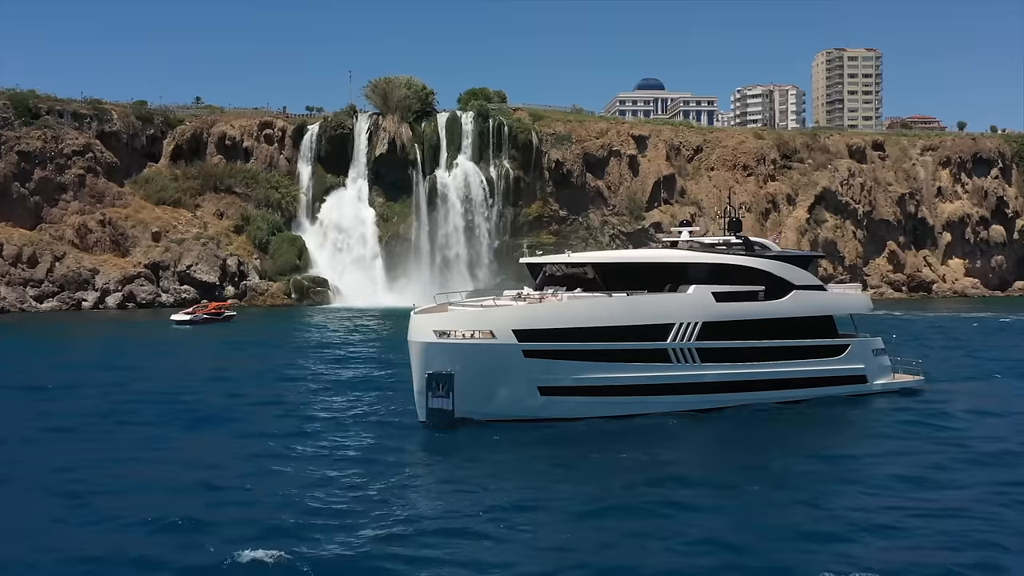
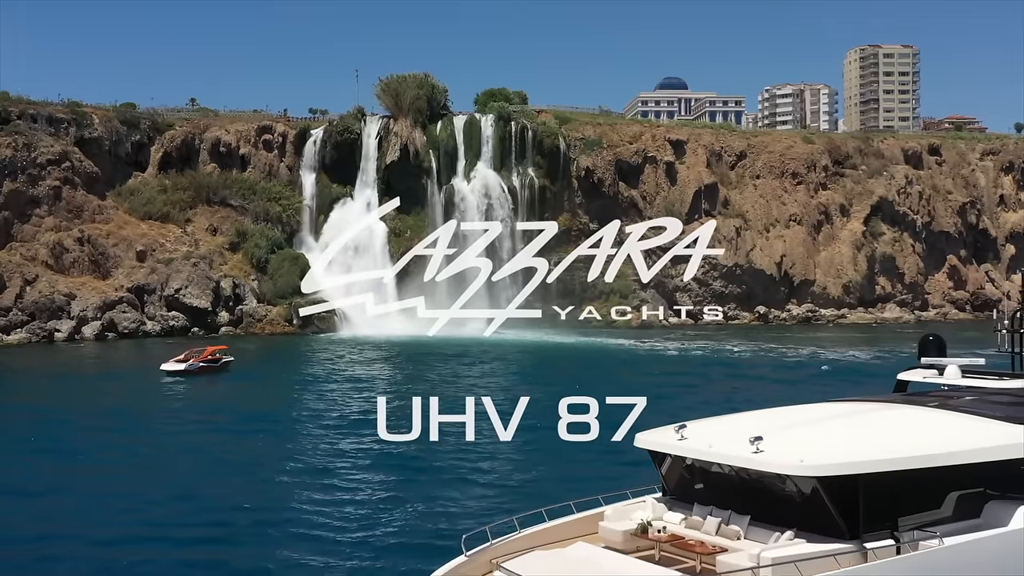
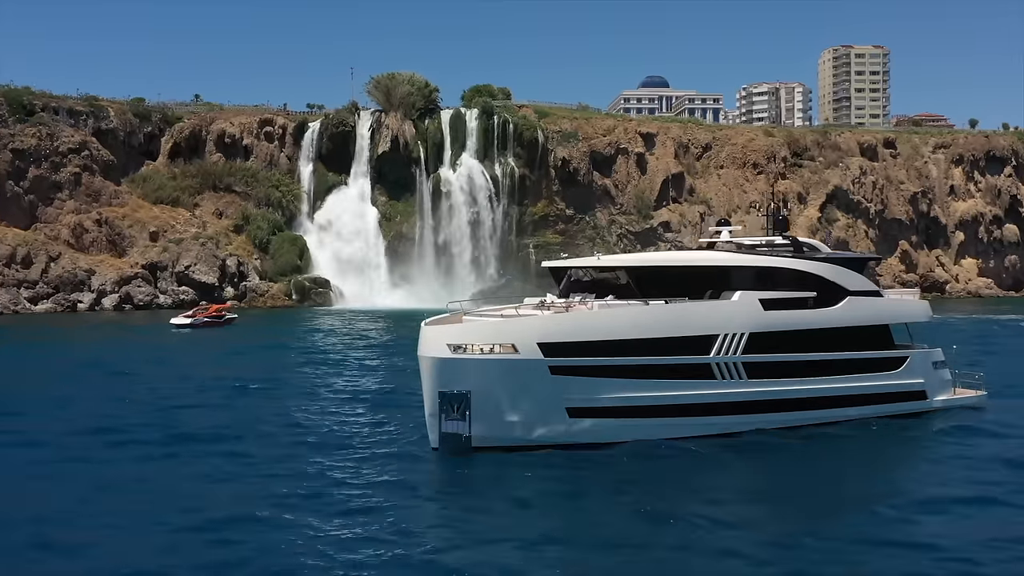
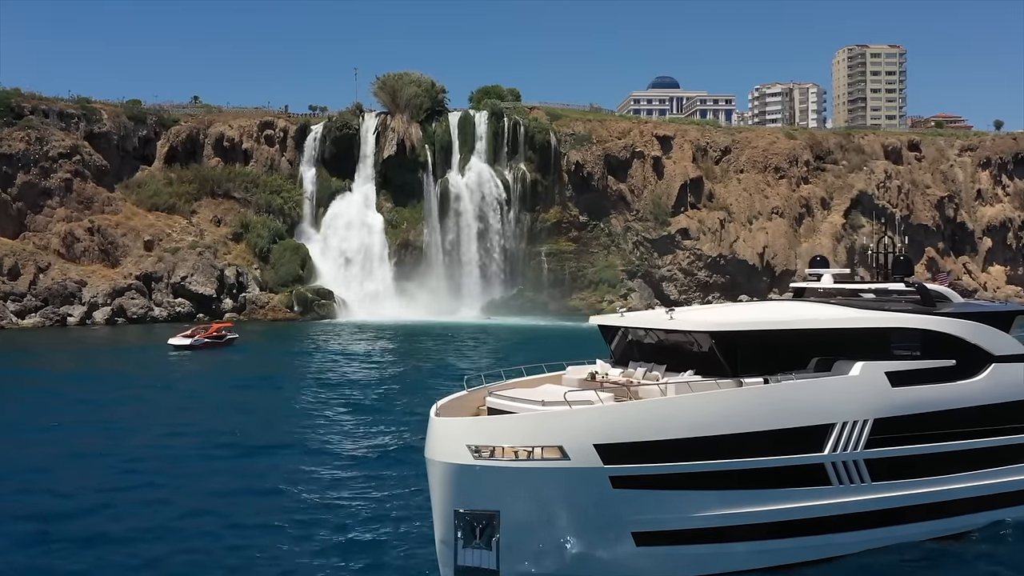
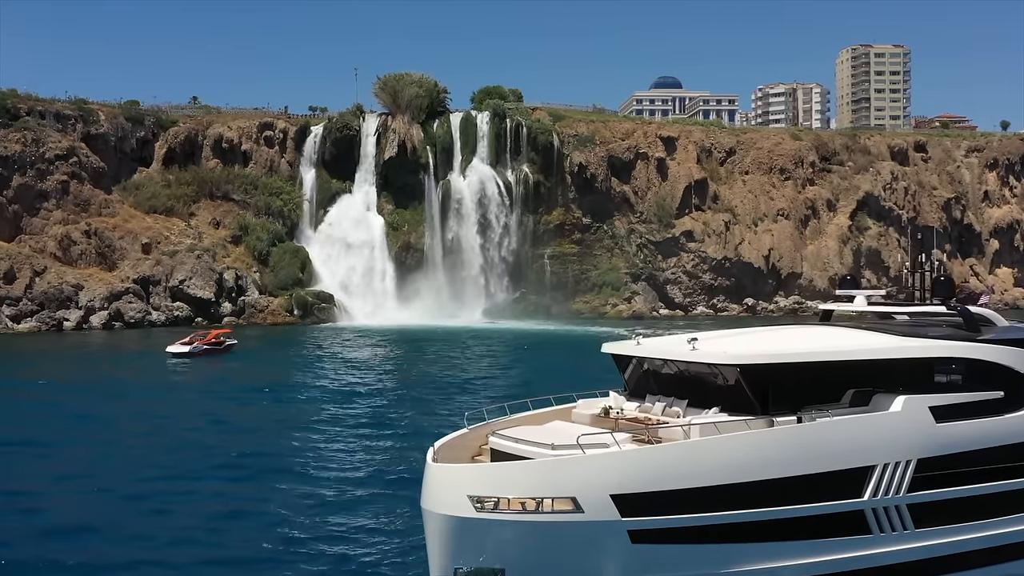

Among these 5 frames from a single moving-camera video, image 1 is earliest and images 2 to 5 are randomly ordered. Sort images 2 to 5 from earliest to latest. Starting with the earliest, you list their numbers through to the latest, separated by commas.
3, 4, 5, 2
